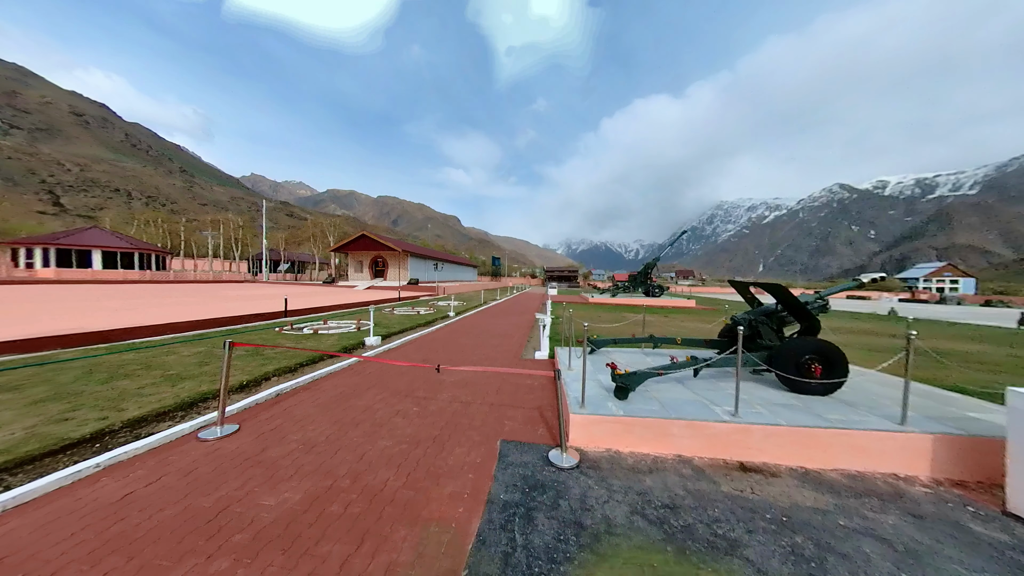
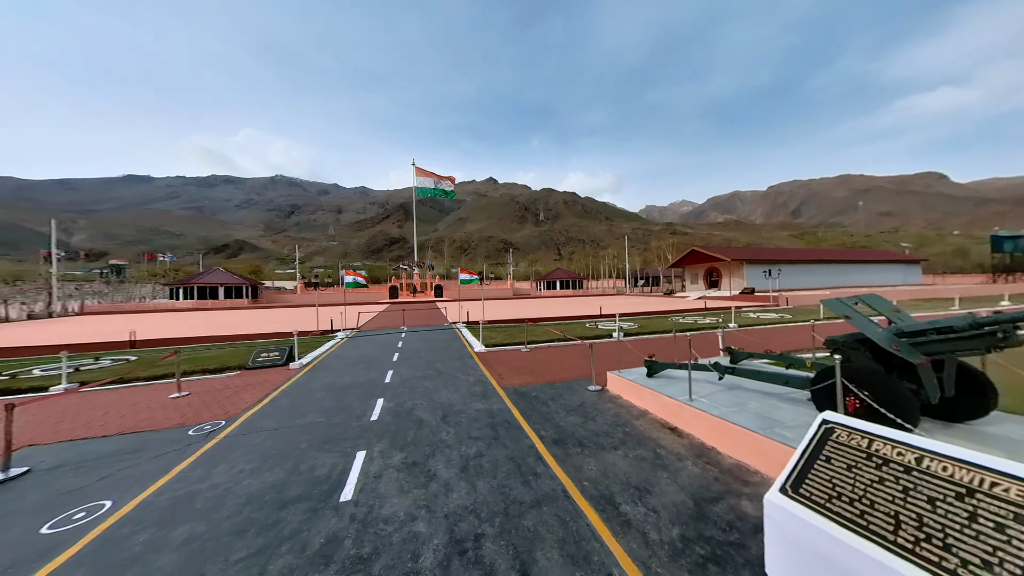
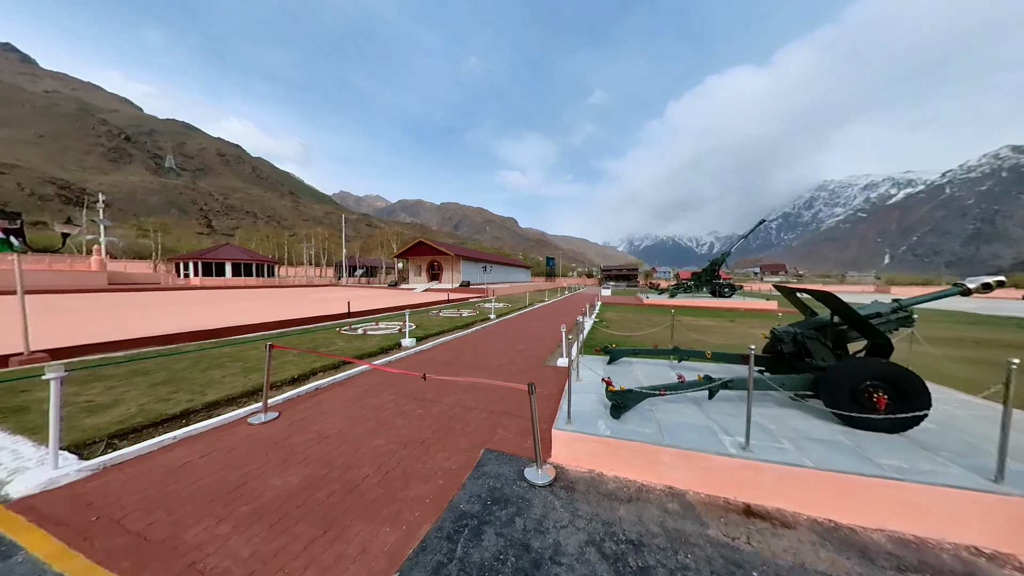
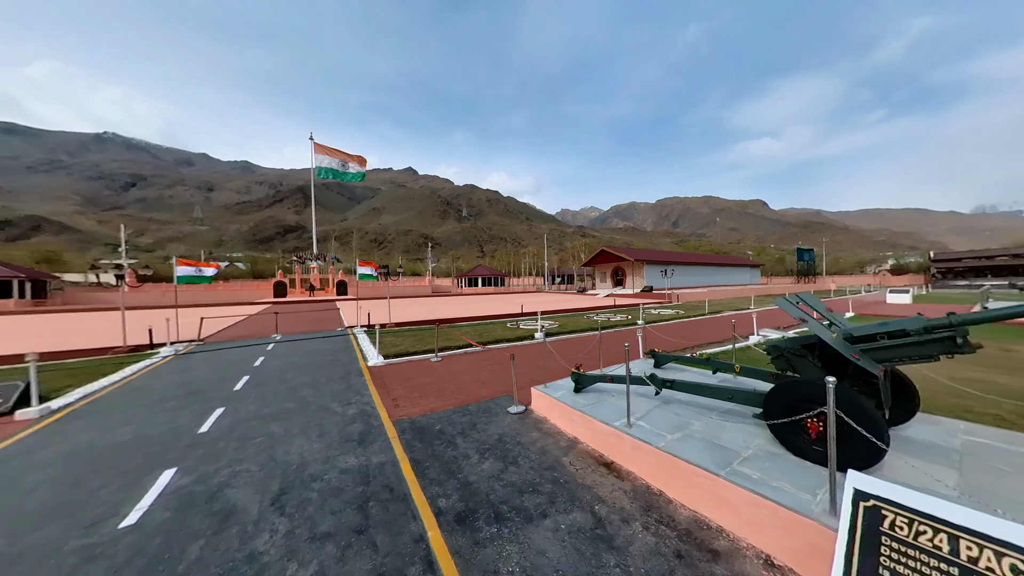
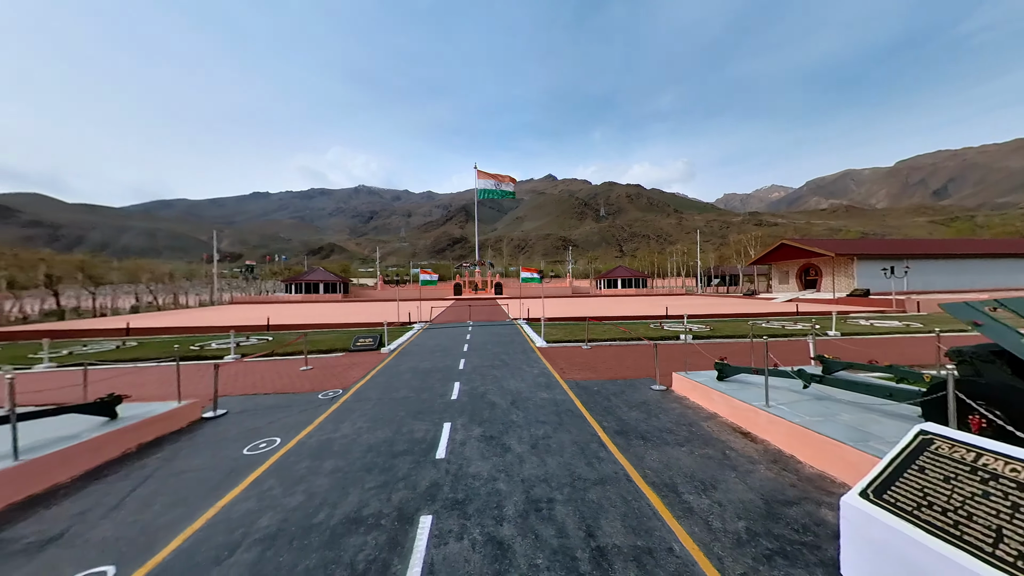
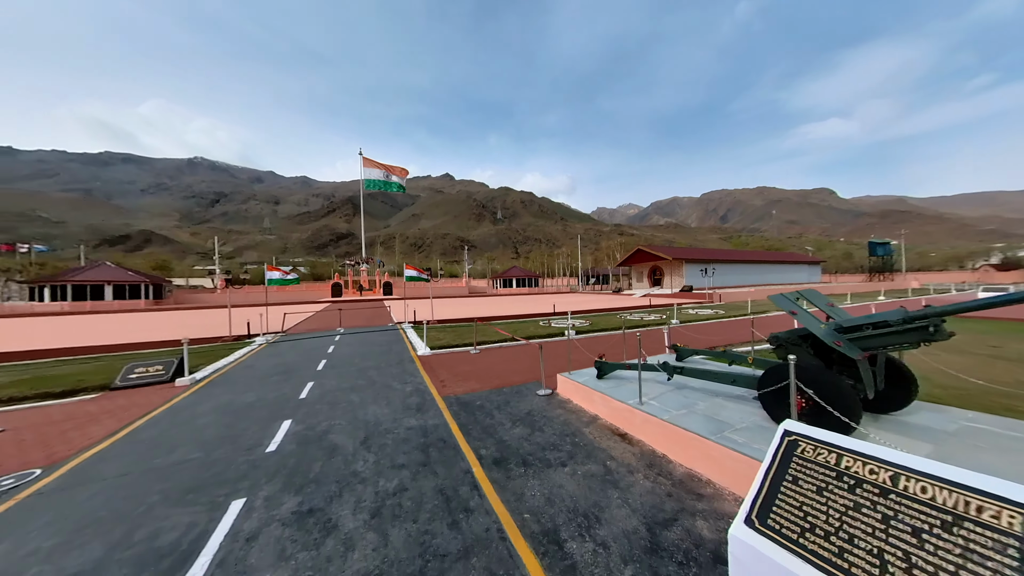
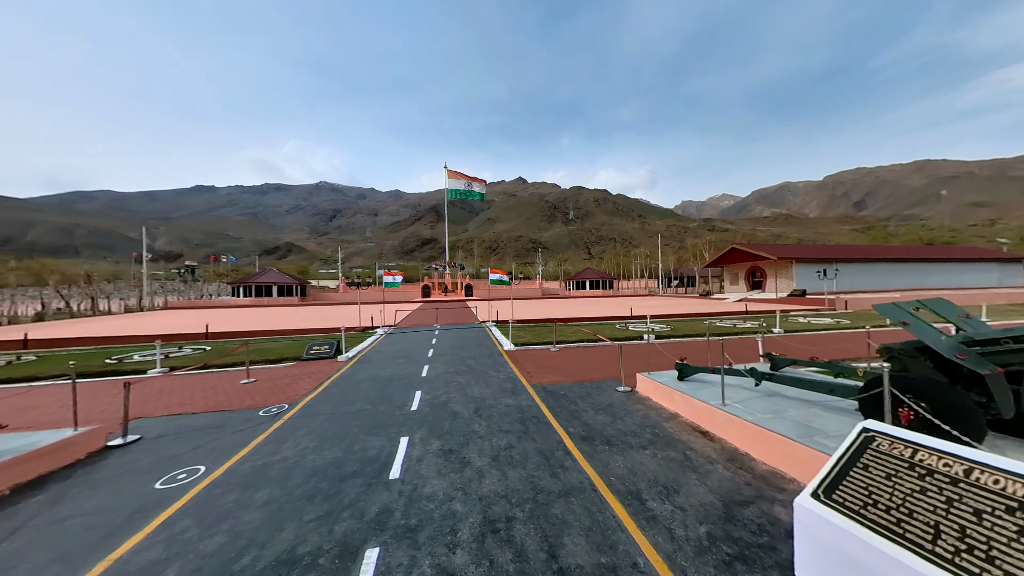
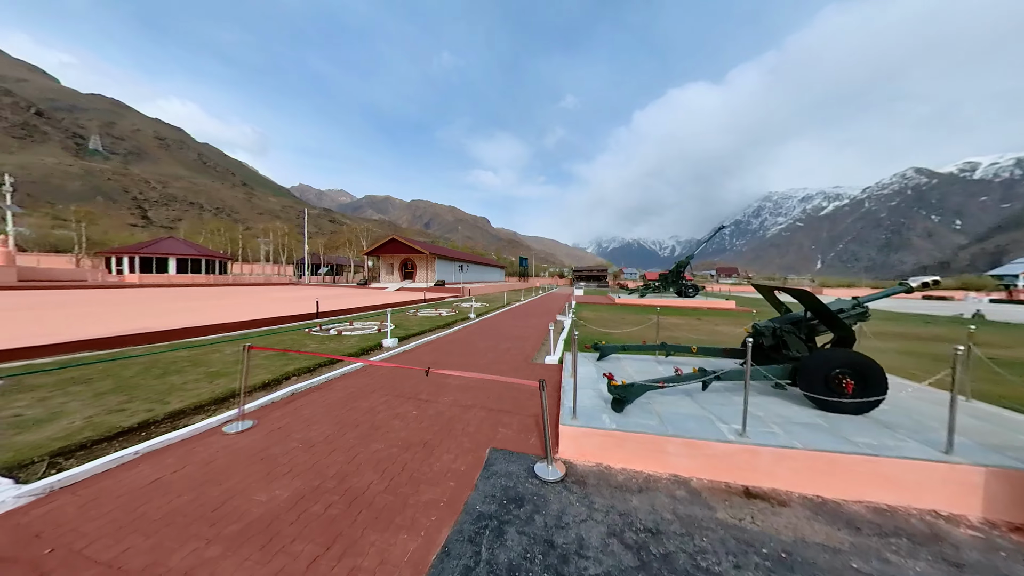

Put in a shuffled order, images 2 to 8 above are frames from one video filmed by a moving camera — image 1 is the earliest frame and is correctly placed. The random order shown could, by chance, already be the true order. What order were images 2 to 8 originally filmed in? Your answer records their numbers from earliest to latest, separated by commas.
8, 3, 4, 6, 2, 7, 5
